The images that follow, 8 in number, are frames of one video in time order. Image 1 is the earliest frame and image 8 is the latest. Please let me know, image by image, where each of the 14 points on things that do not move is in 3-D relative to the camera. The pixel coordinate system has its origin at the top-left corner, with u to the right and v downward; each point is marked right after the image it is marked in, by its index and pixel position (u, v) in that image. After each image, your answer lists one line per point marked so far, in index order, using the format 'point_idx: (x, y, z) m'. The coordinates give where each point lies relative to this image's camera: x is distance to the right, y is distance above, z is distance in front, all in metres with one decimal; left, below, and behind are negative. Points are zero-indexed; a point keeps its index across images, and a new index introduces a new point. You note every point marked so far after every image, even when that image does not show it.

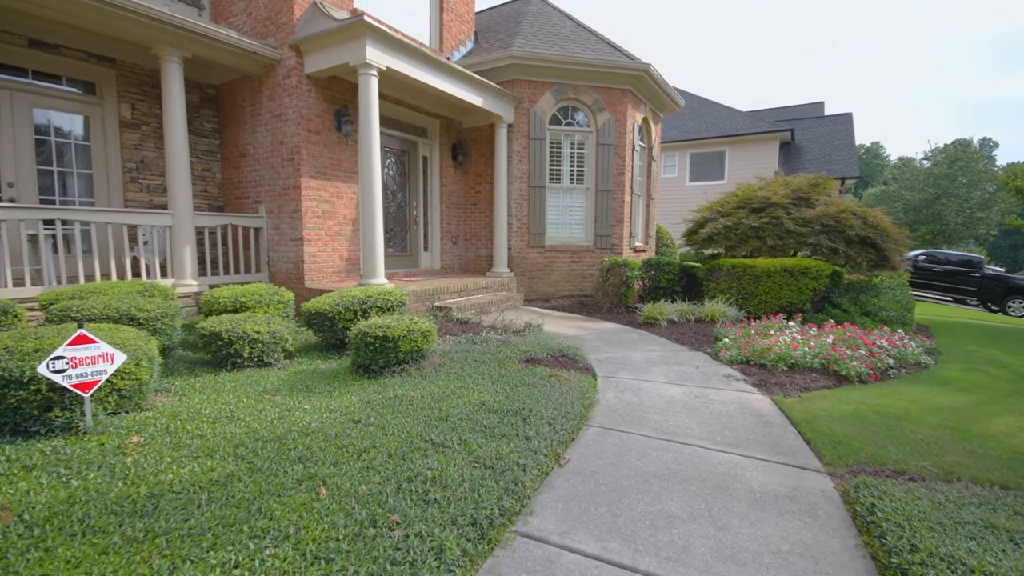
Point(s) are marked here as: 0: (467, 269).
0: (-0.9, +0.4, +9.1) m
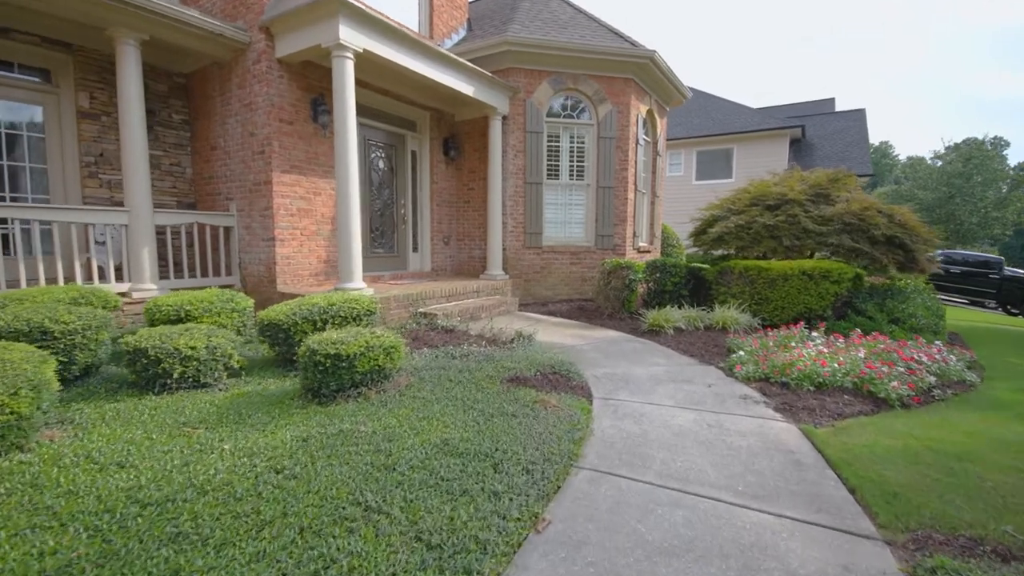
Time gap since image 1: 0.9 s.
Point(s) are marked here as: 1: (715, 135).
0: (-1.0, +0.3, +8.5) m
1: (+7.1, +5.3, +16.4) m
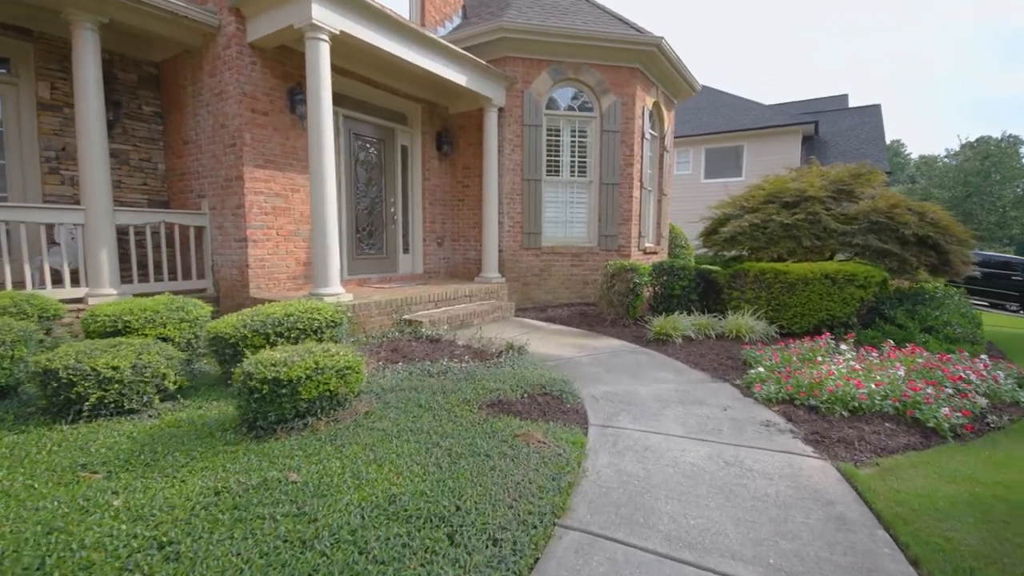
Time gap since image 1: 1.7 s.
0: (-1.0, +0.3, +8.0) m
1: (+7.2, +5.2, +15.8) m
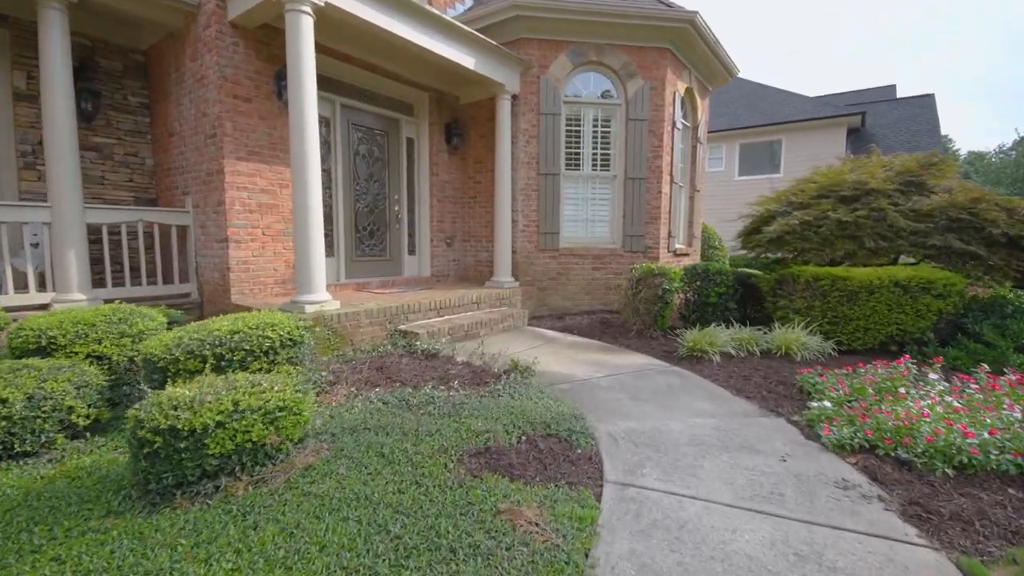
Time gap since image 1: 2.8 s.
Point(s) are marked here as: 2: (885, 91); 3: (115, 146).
0: (-0.8, +0.2, +7.4) m
1: (+7.8, +5.1, +14.7) m
2: (+15.6, +8.2, +19.4) m
3: (-4.7, +1.7, +5.5) m
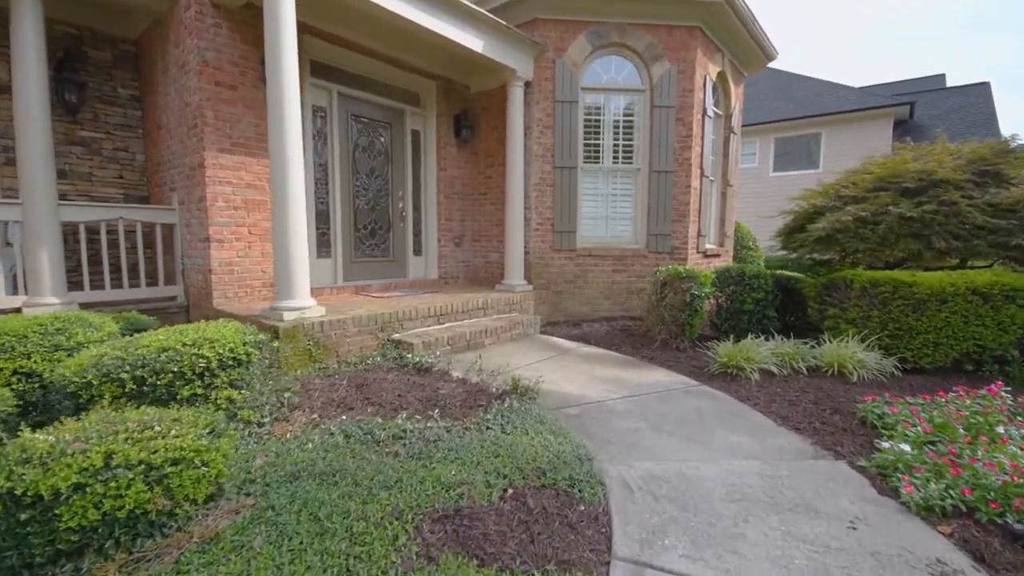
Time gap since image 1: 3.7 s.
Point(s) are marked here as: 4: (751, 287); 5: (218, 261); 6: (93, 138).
0: (-0.6, +0.1, +6.9) m
1: (+8.5, +5.0, +13.7) m
2: (+16.4, +8.1, +18.0) m
3: (-4.6, +1.7, +5.2) m
4: (+2.6, 0.0, +5.1) m
5: (-2.8, +0.3, +4.4) m
6: (-4.6, +1.7, +5.2) m
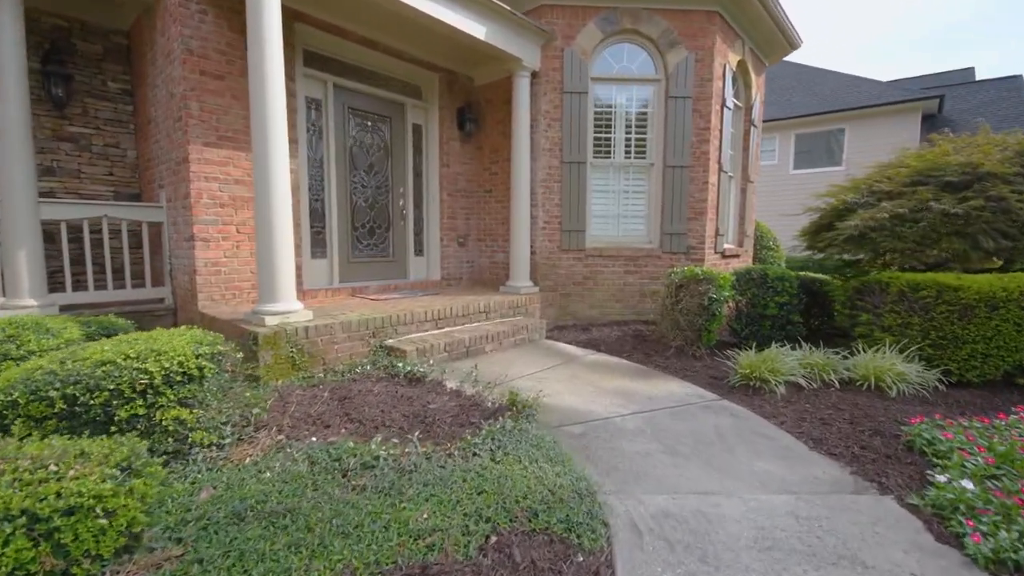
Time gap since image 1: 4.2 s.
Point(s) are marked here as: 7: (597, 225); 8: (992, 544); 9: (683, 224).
0: (-0.5, +0.1, +6.6) m
1: (+8.7, +5.0, +13.2) m
2: (+16.8, +8.0, +17.2) m
3: (-4.5, +1.6, +5.1) m
4: (+2.6, 0.0, +4.7) m
5: (-2.8, +0.2, +4.2) m
6: (-4.6, +1.7, +5.0) m
7: (+1.1, +0.8, +6.1) m
8: (+1.8, -1.0, +1.7) m
9: (+2.2, +0.8, +6.0) m
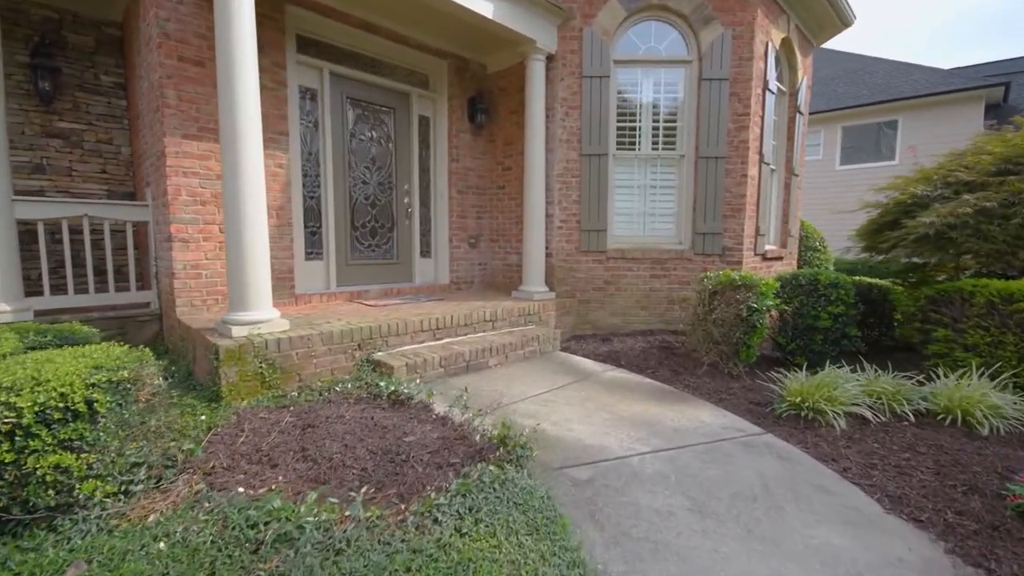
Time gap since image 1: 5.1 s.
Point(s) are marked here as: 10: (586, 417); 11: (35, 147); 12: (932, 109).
0: (-0.3, +0.1, +6.1) m
1: (+9.4, +4.8, +12.1) m
2: (+17.7, +7.8, +15.6) m
3: (-4.4, +1.6, +4.8) m
4: (+2.7, -0.1, +4.0) m
5: (-2.7, +0.2, +3.8) m
6: (-4.5, +1.6, +4.8) m
7: (+1.3, +0.8, +5.5) m
8: (+1.6, -1.0, +1.1) m
9: (+2.4, +0.7, +5.3) m
10: (+0.5, -0.8, +2.9) m
11: (-4.7, +1.4, +4.6) m
12: (+10.5, +4.5, +11.5) m
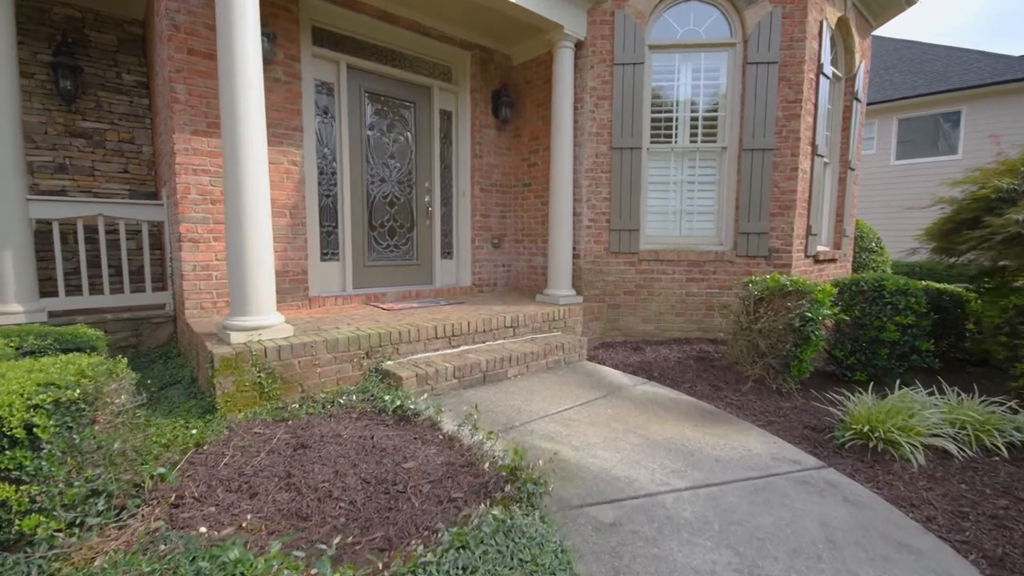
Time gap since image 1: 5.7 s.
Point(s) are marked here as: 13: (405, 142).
0: (0.0, 0.0, +5.8) m
1: (+10.1, +4.7, +11.1) m
2: (+18.7, +7.6, +14.1) m
3: (-4.2, +1.6, +4.8) m
4: (+2.9, -0.1, +3.5) m
5: (-2.6, +0.2, +3.7) m
6: (-4.2, +1.6, +4.7) m
7: (+1.6, +0.7, +5.1) m
8: (+1.6, -1.1, +0.7) m
9: (+2.6, +0.7, +4.8) m
10: (+0.6, -0.8, +2.6) m
11: (-4.5, +1.4, +4.6) m
12: (+11.1, +4.4, +10.5) m
13: (-1.2, +1.6, +5.0) m
